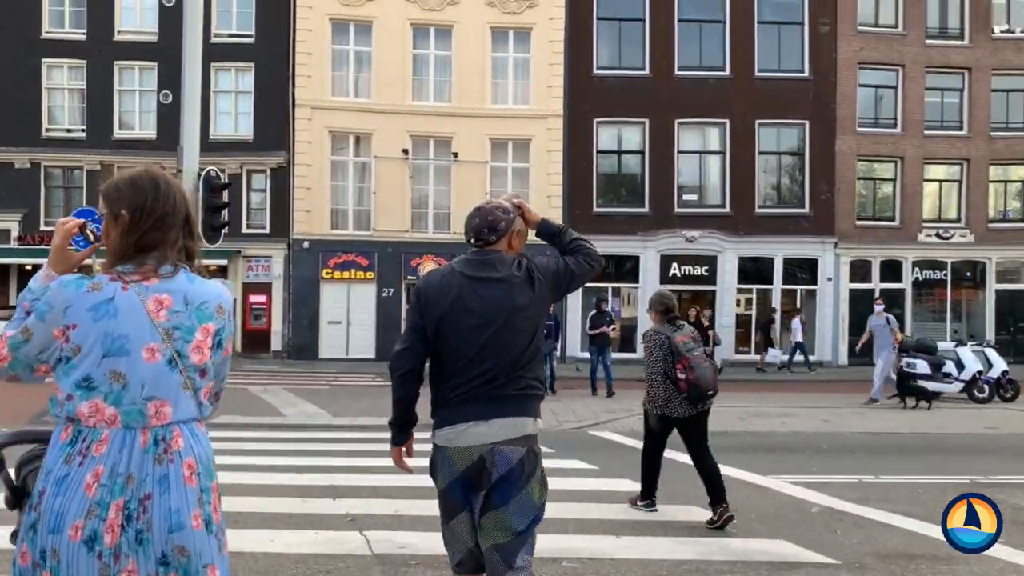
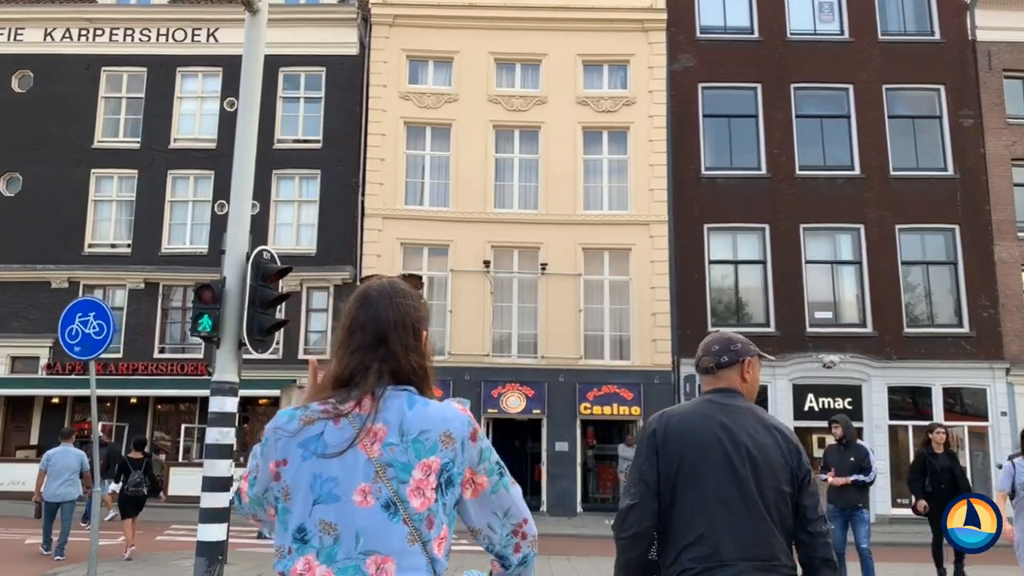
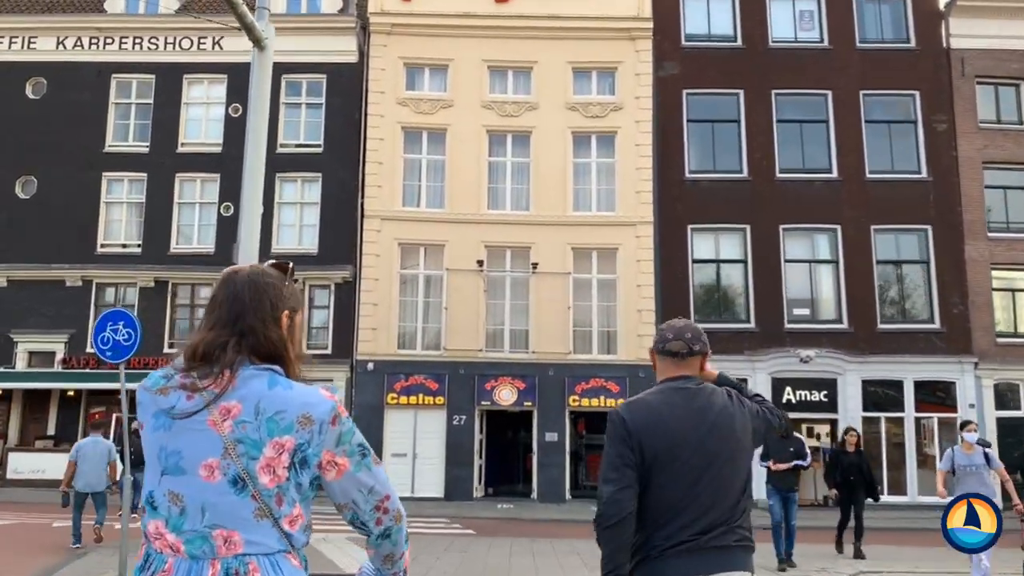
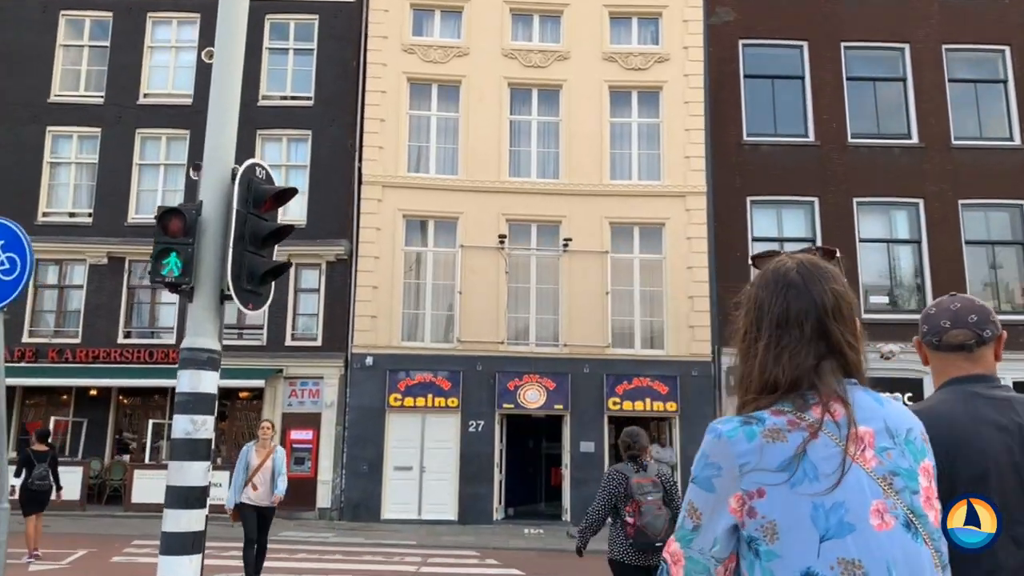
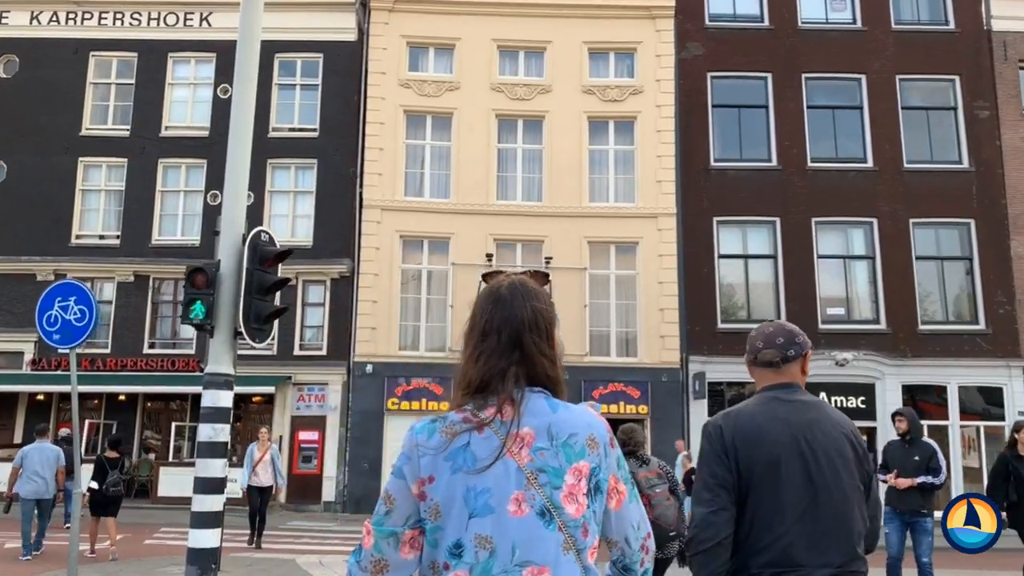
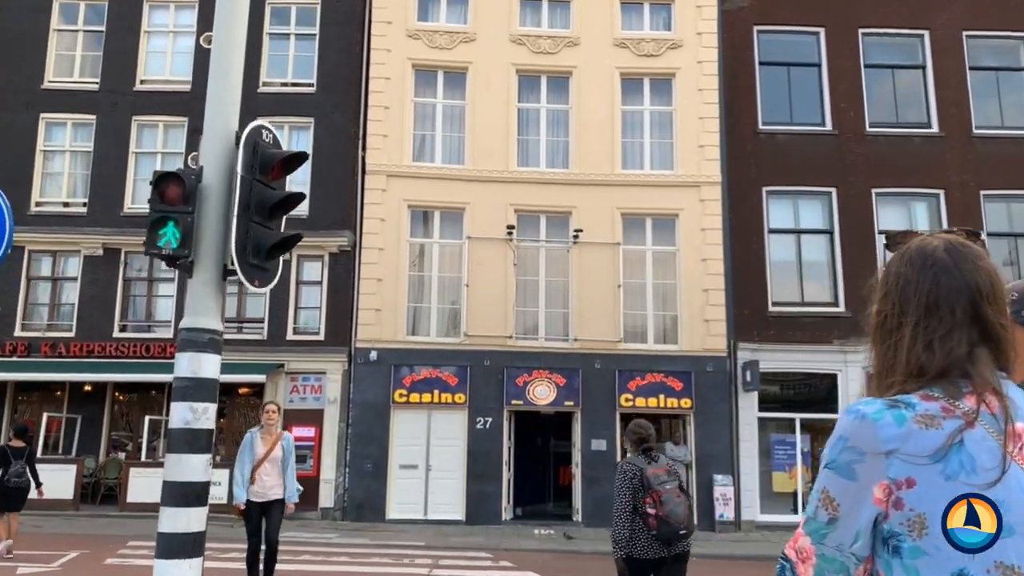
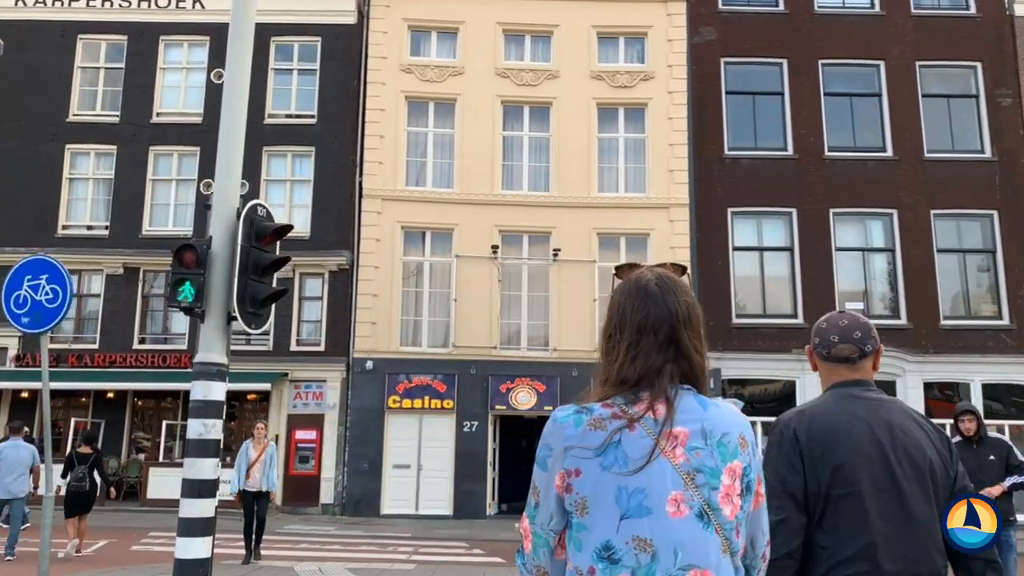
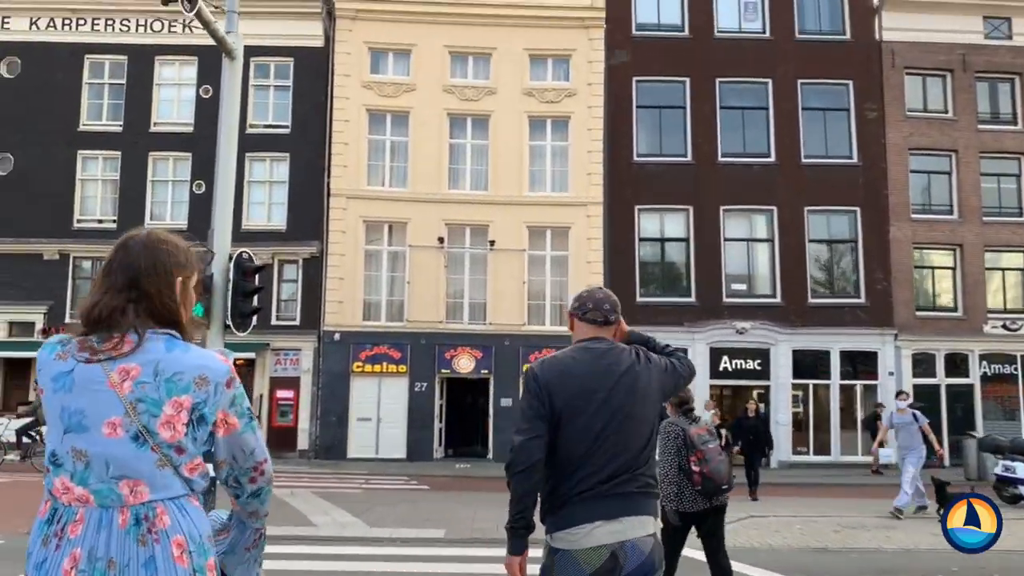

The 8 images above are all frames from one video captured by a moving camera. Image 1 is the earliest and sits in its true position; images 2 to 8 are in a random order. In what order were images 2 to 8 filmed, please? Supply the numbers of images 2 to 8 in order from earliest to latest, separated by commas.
8, 3, 2, 5, 7, 4, 6
